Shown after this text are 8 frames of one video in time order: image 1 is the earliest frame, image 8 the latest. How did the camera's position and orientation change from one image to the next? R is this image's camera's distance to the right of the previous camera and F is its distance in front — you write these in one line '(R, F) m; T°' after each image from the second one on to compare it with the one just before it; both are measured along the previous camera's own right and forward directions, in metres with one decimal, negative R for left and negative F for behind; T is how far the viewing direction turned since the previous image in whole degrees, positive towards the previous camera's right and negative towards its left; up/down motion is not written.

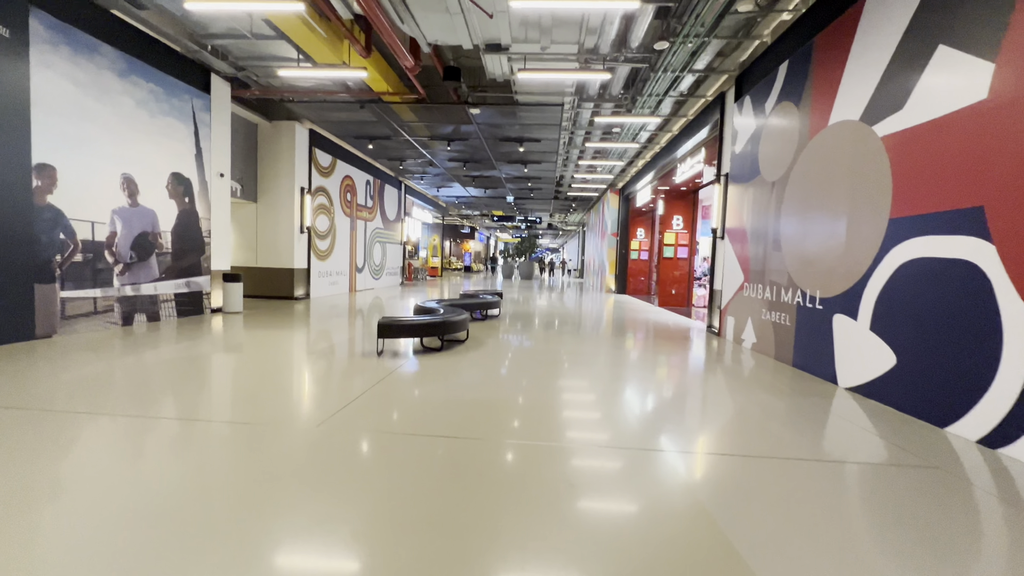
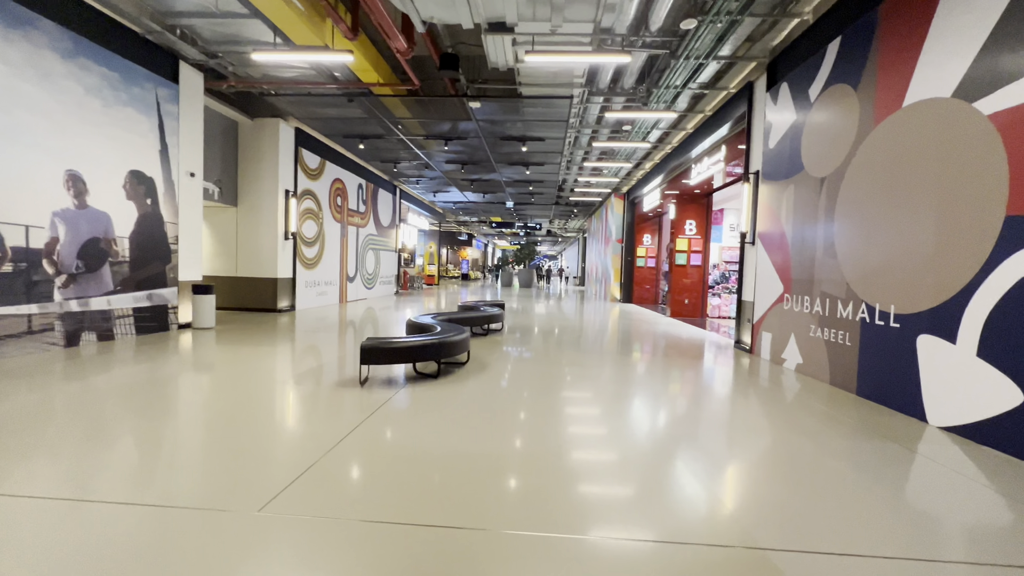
(-0.1, +0.7) m; 0°
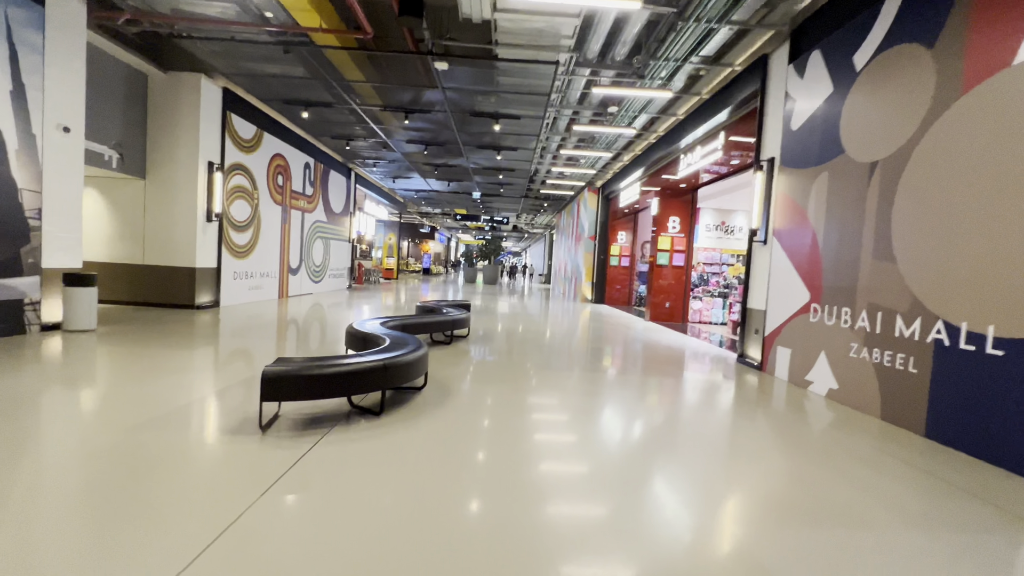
(-0.1, +1.0) m; +5°
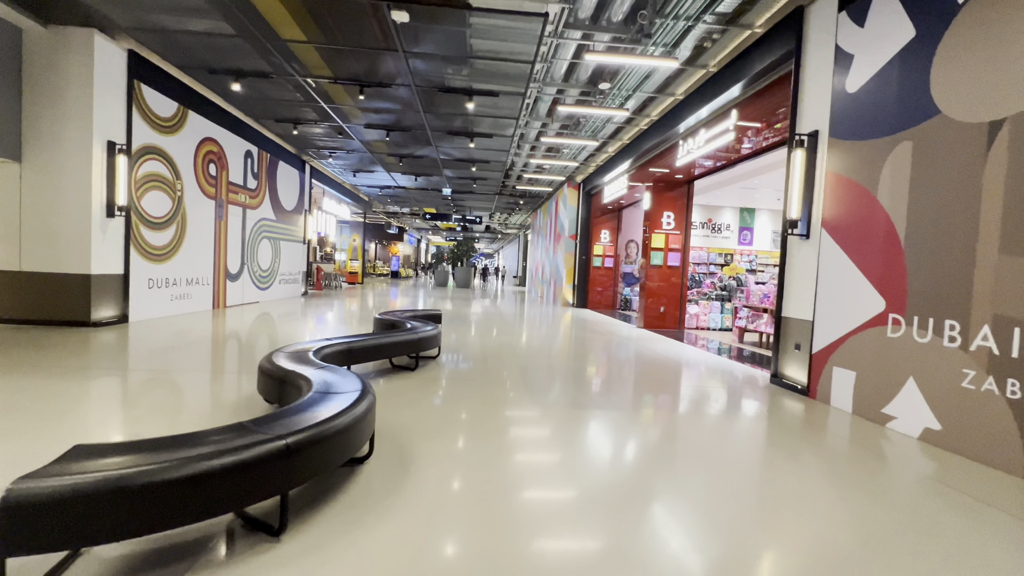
(-0.1, +1.1) m; +4°
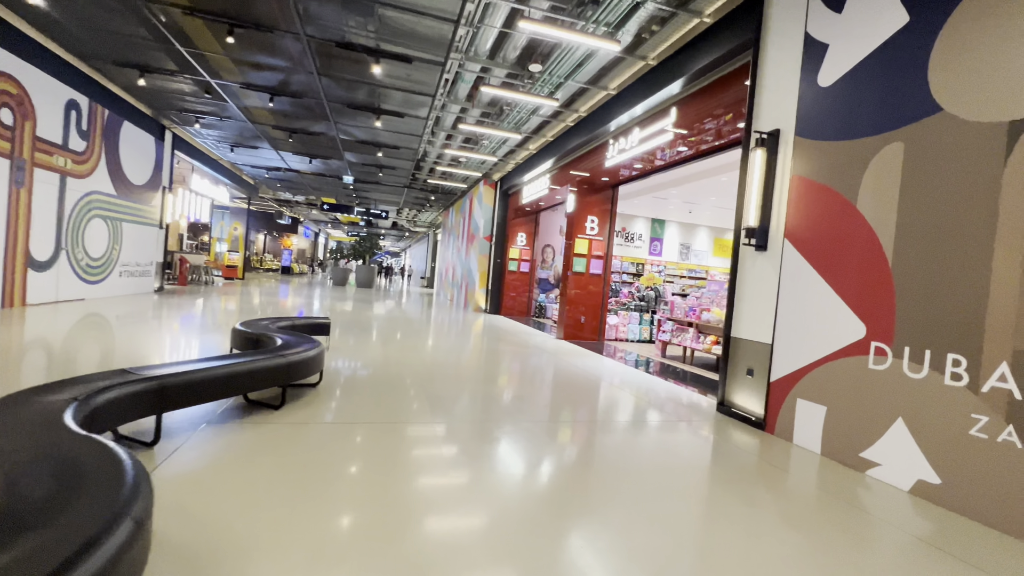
(0.0, +0.9) m; +12°
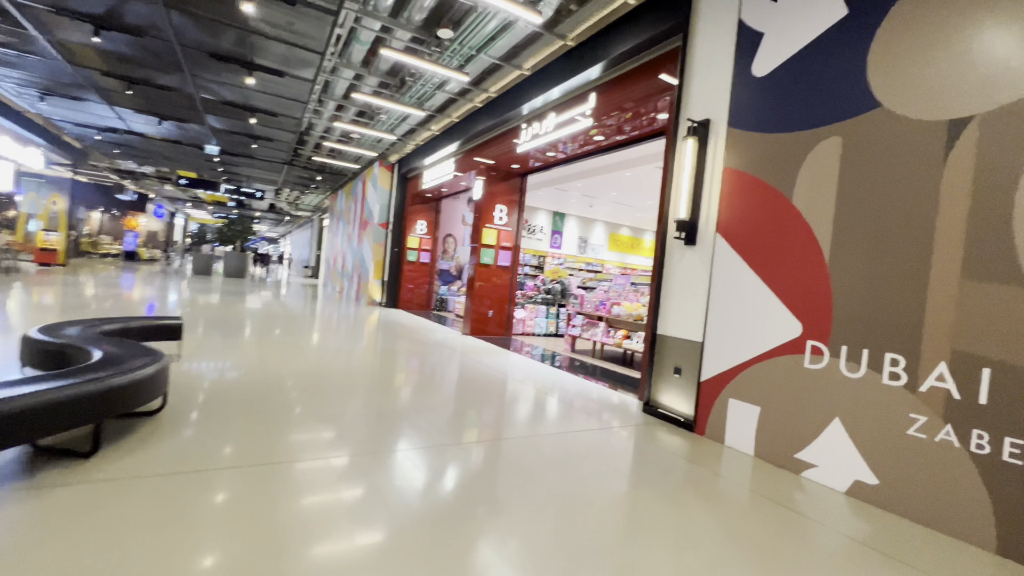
(-0.1, +0.5) m; +13°
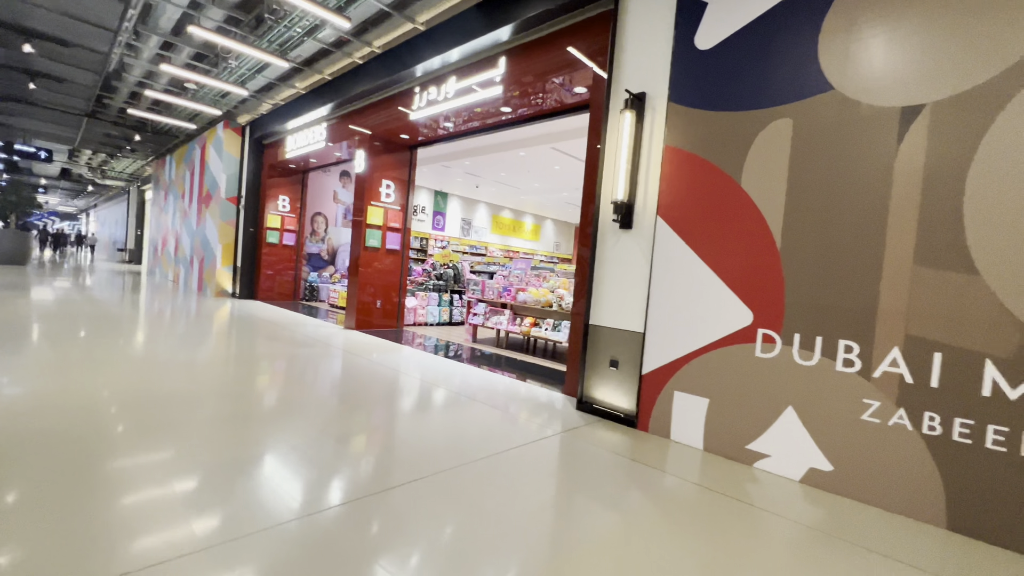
(-0.3, +0.6) m; +16°
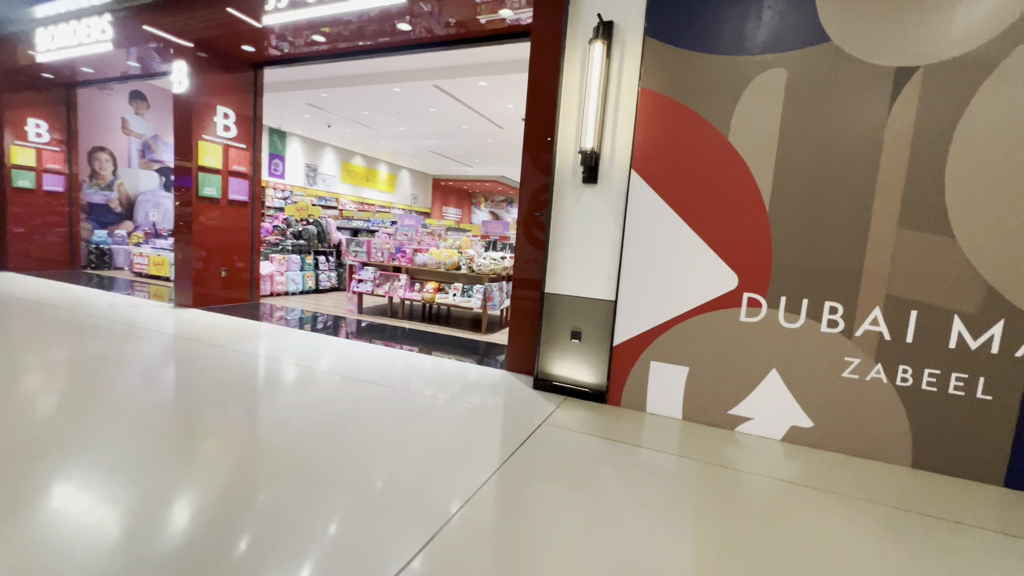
(-0.6, +0.7) m; +20°
